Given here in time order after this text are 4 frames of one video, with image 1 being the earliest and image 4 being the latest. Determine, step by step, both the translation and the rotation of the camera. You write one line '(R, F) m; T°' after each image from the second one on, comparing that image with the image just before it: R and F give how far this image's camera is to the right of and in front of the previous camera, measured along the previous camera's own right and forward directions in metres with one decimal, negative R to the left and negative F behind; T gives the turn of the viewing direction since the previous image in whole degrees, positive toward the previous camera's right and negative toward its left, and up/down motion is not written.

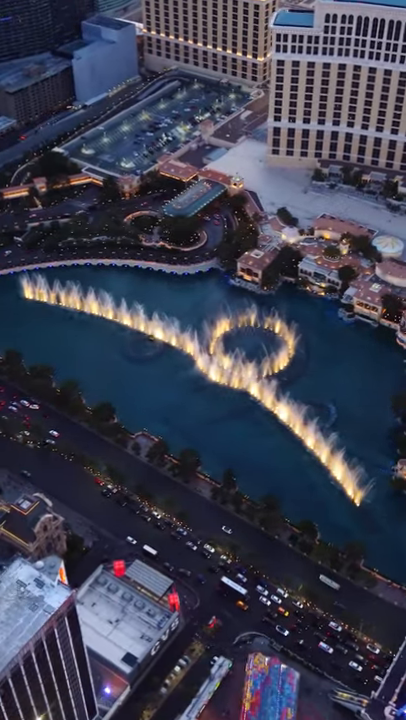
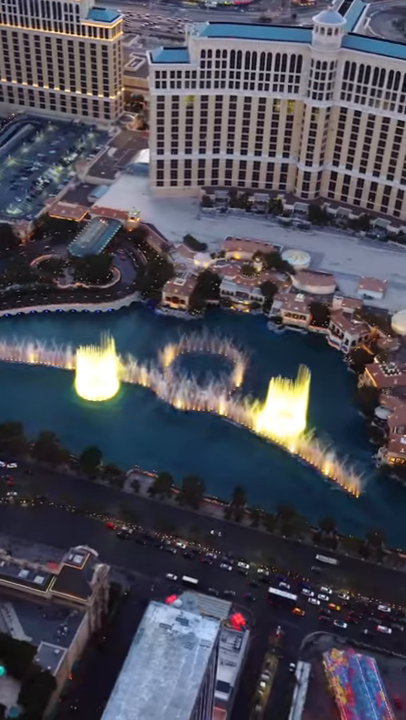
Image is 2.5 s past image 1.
(-30.6, +1.5) m; +16°
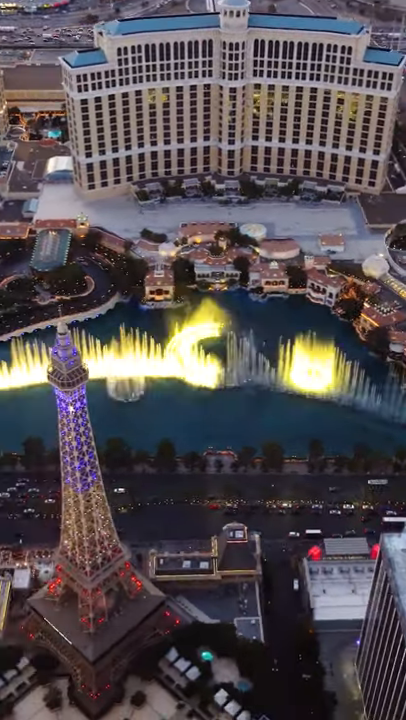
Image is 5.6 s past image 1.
(-40.0, -0.5) m; +15°
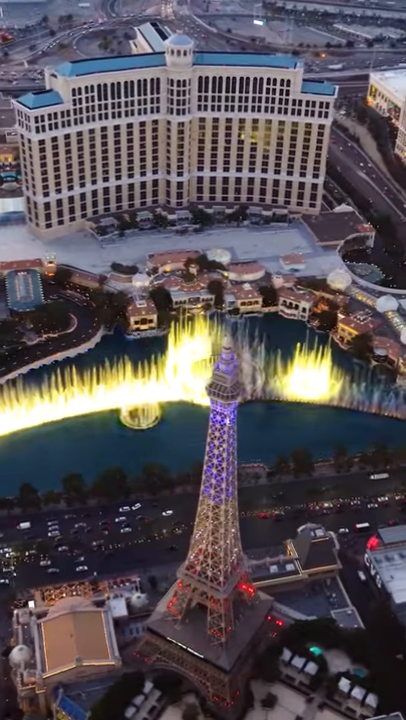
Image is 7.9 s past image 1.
(-29.7, -1.7) m; +12°
